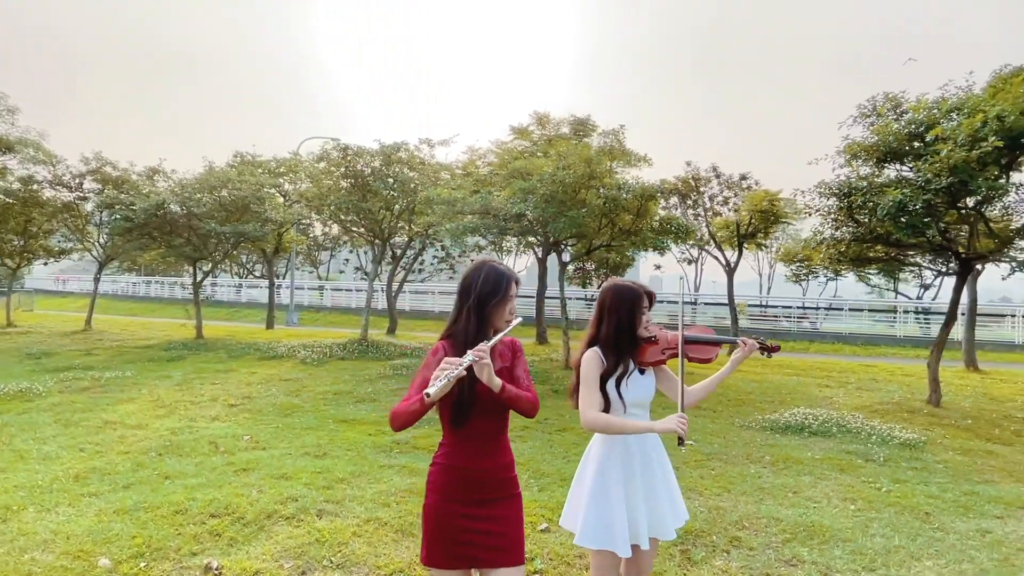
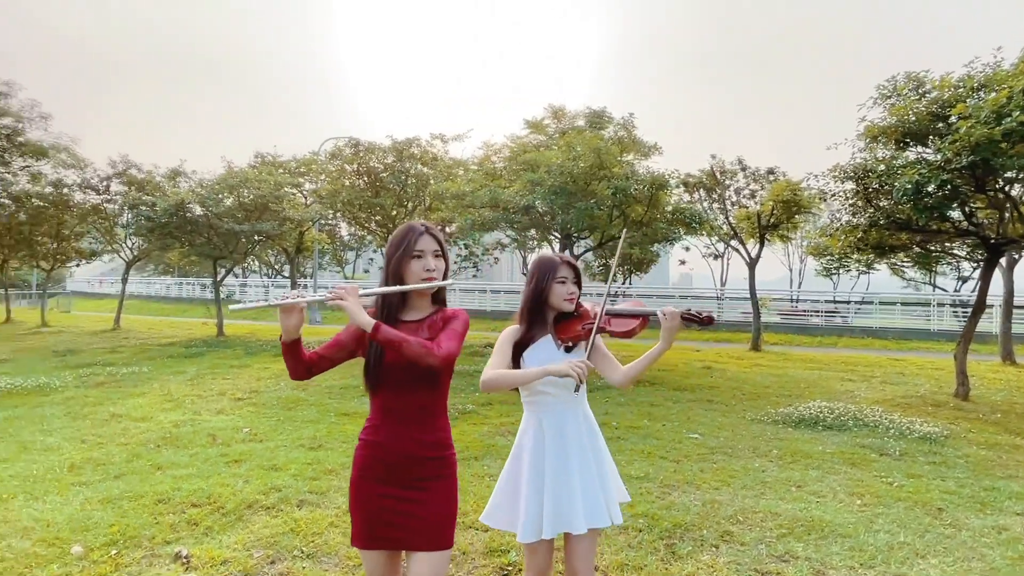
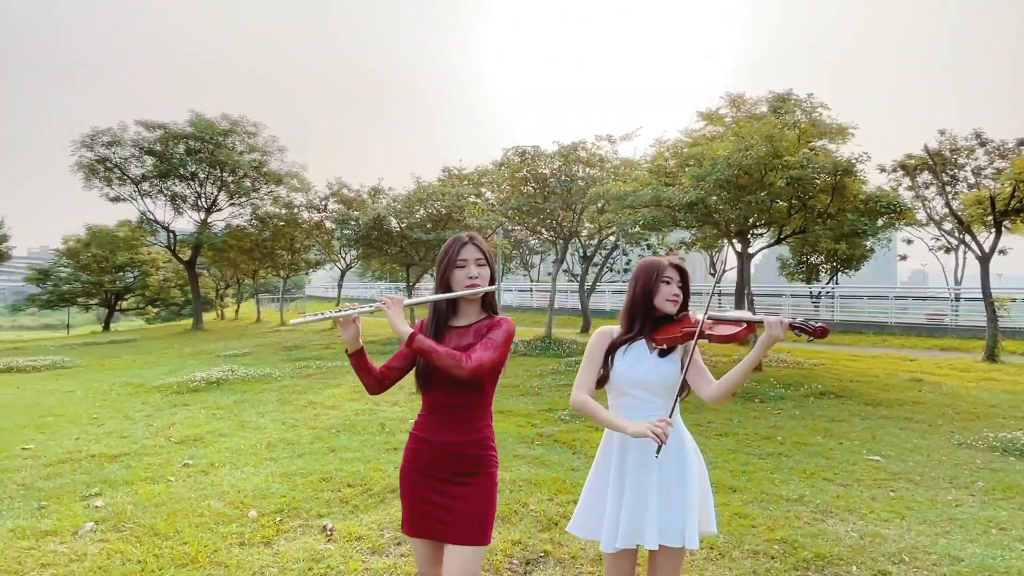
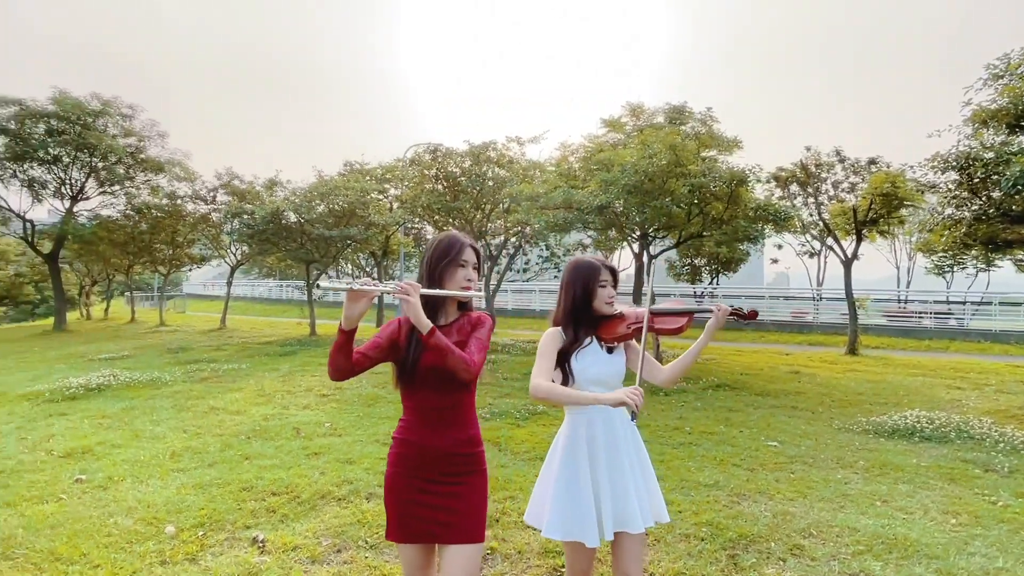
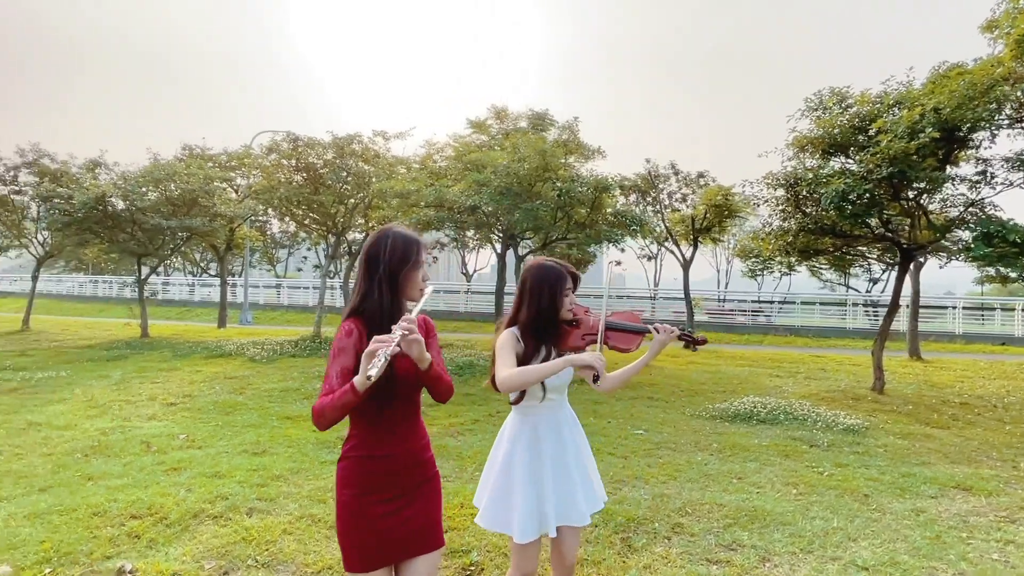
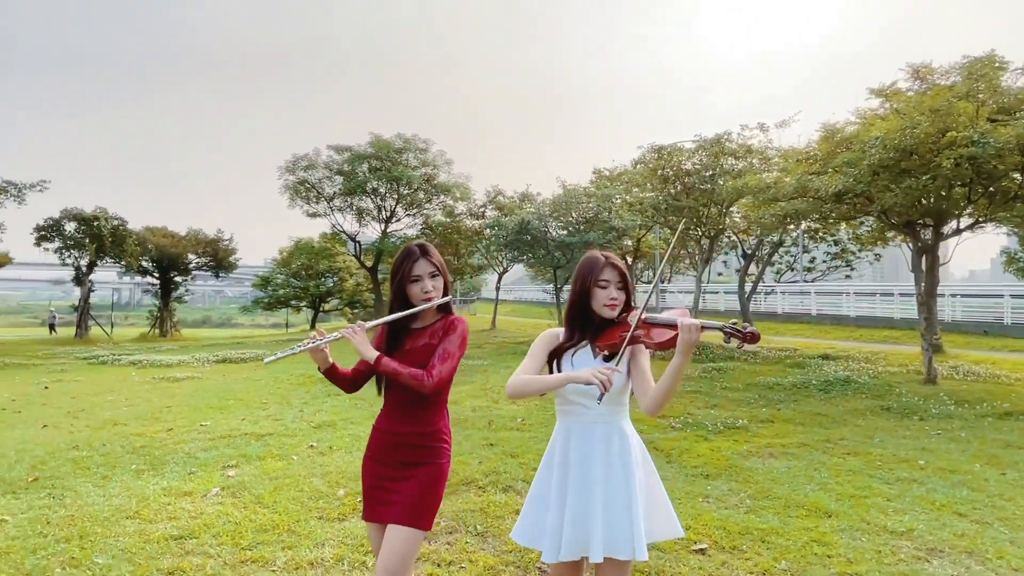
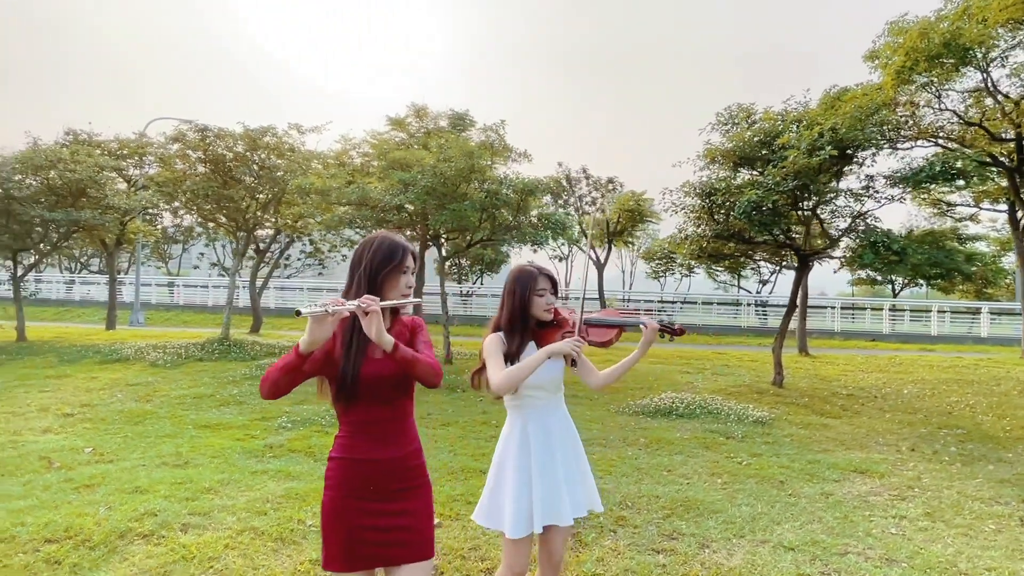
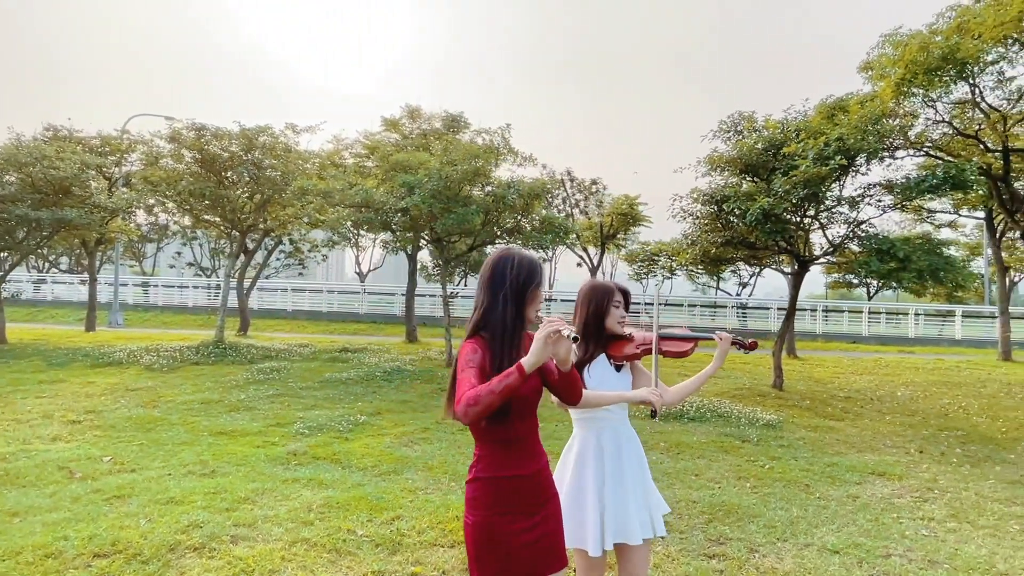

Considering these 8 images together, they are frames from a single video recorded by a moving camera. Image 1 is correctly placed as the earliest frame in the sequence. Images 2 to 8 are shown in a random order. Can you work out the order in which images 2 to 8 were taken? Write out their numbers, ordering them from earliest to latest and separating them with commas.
8, 7, 5, 2, 4, 3, 6
